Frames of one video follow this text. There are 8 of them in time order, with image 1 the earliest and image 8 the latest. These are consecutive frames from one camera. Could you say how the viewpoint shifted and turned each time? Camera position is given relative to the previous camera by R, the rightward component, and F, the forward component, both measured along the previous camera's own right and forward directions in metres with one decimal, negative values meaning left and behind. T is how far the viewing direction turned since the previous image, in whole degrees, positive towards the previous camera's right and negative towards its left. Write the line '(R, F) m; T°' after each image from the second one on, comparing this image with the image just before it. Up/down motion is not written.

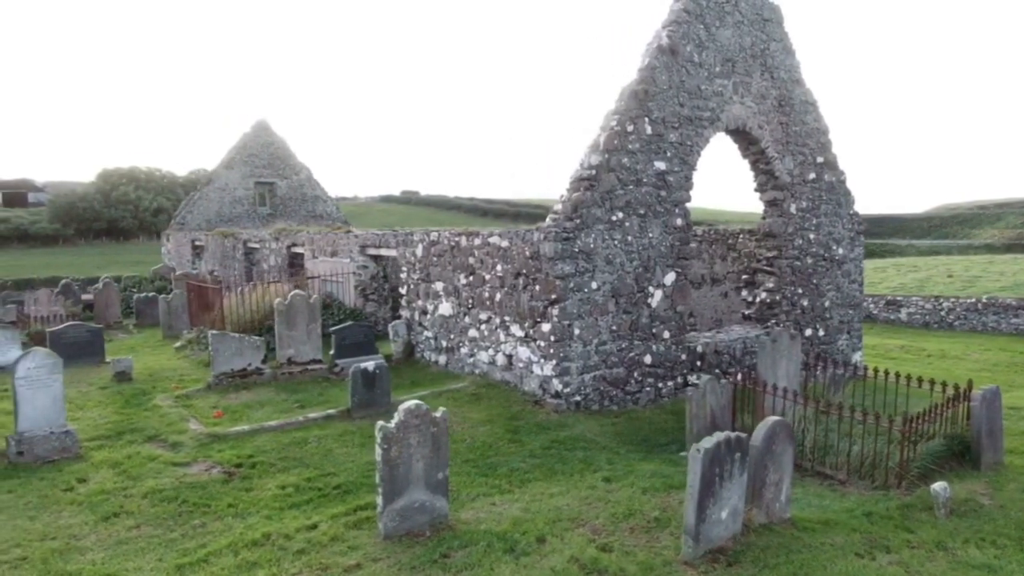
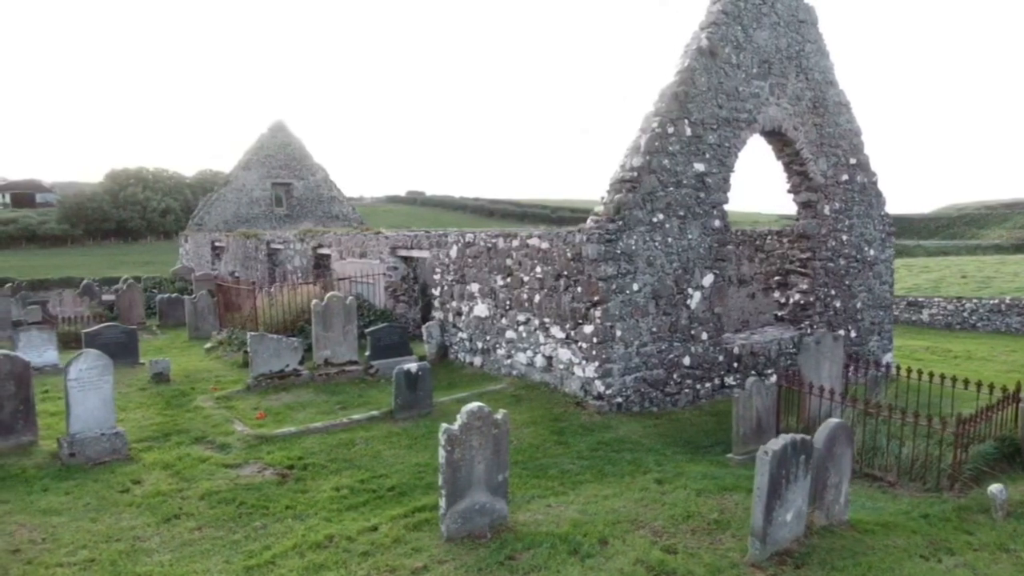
(-0.5, 0.0) m; 0°
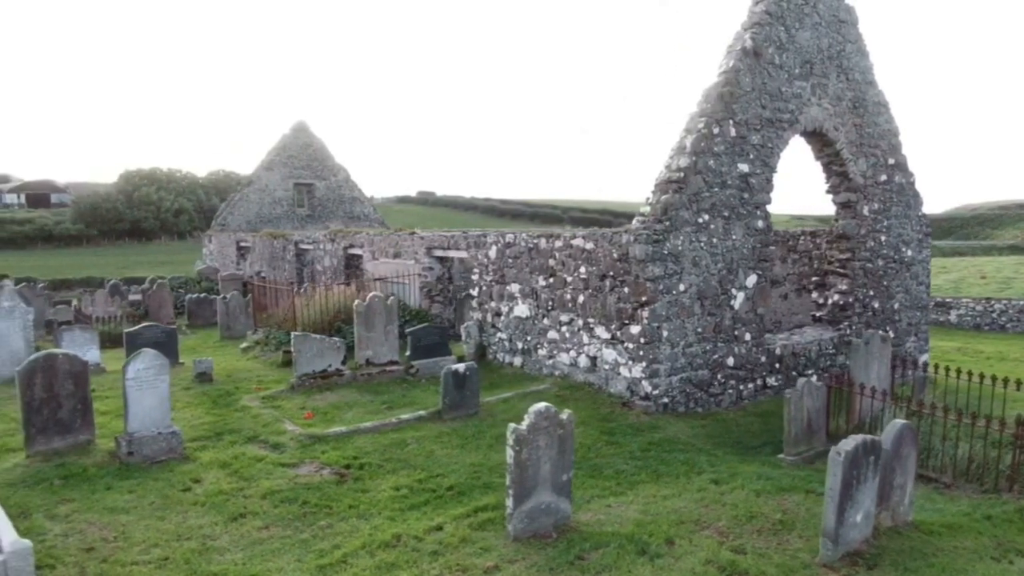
(-0.5, 0.0) m; 0°
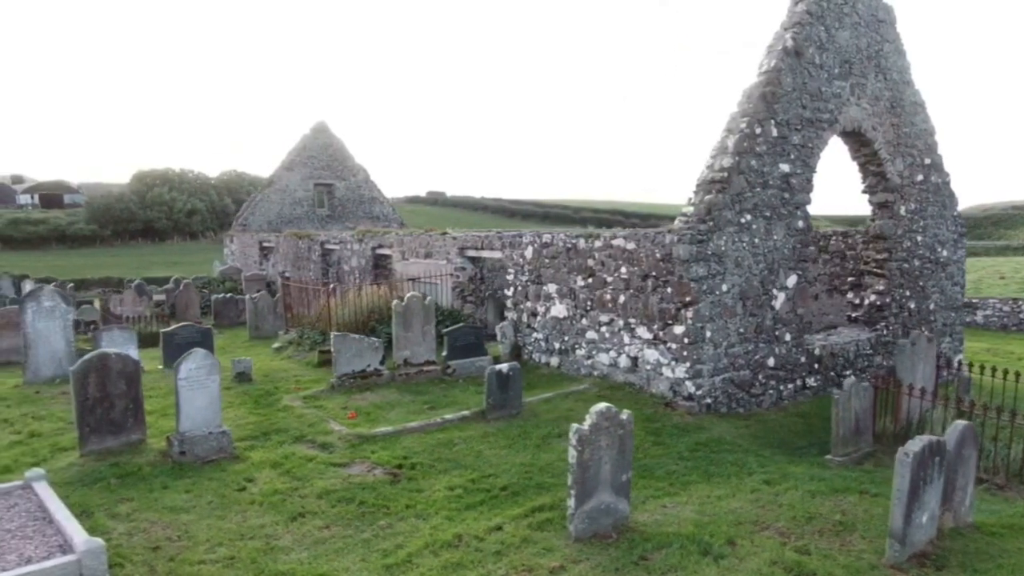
(-0.4, 0.0) m; 0°
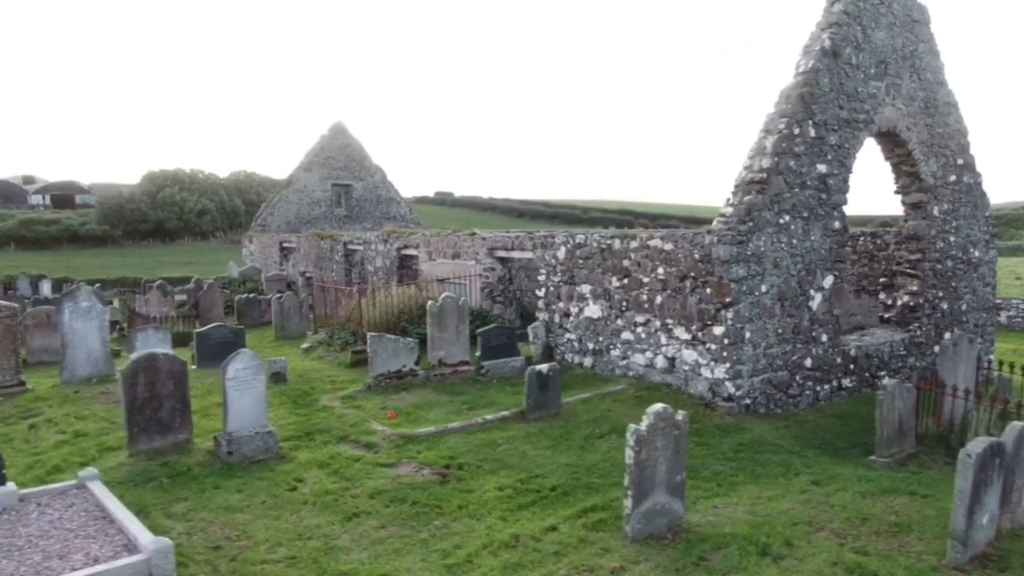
(-0.4, 0.0) m; 0°
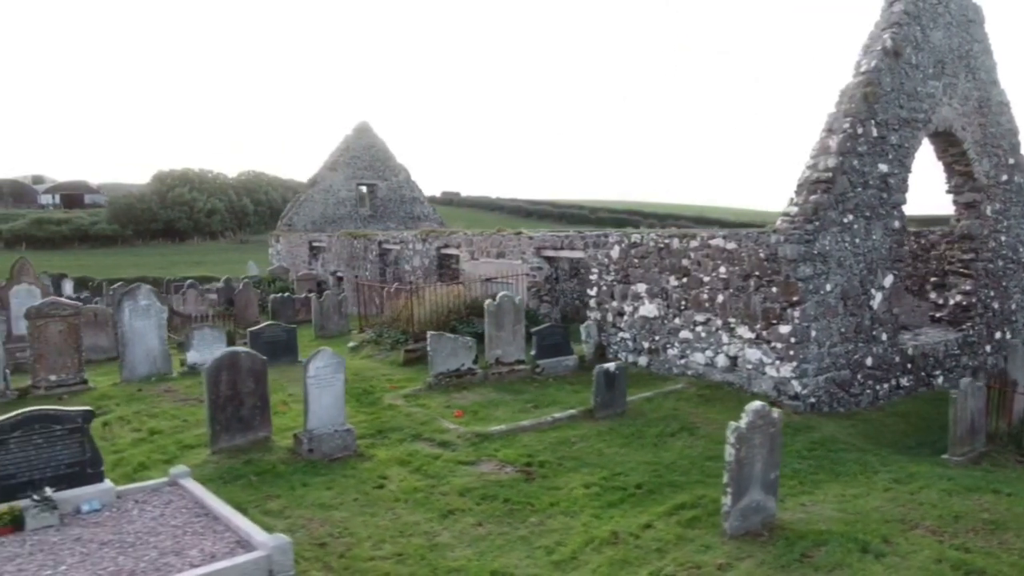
(-0.8, 0.0) m; 0°
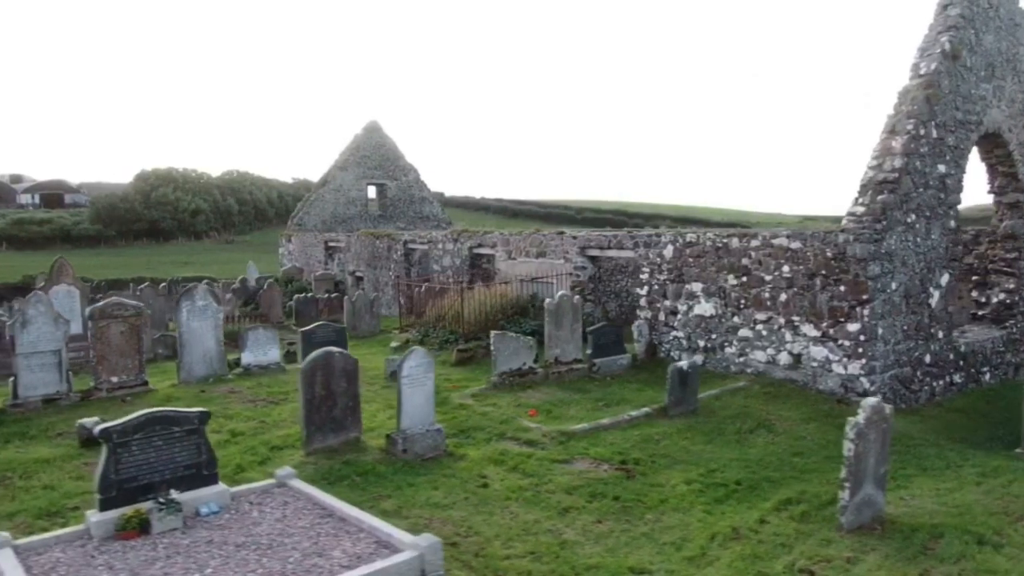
(-1.2, 0.0) m; +2°
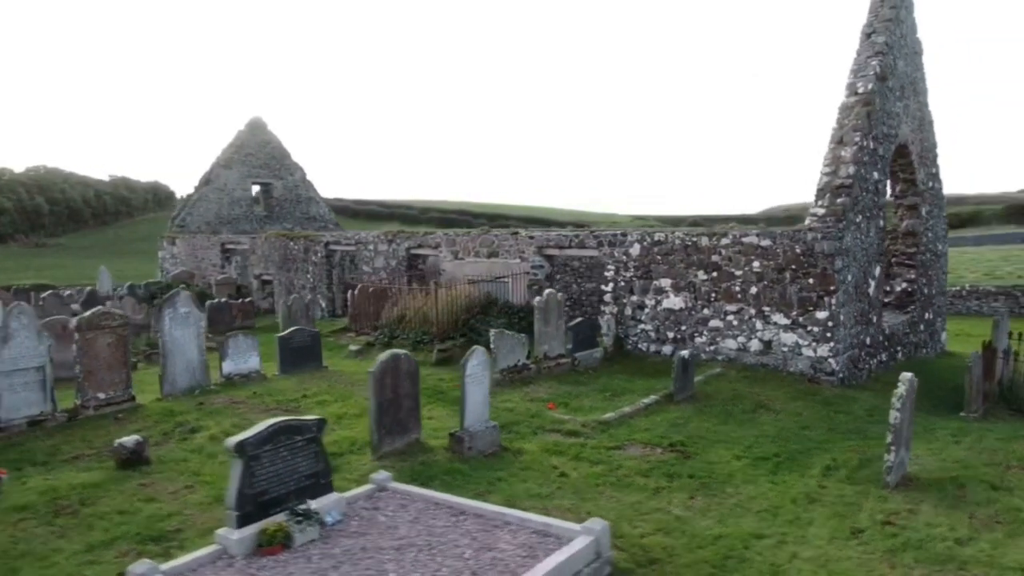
(-2.4, 0.0) m; +13°
